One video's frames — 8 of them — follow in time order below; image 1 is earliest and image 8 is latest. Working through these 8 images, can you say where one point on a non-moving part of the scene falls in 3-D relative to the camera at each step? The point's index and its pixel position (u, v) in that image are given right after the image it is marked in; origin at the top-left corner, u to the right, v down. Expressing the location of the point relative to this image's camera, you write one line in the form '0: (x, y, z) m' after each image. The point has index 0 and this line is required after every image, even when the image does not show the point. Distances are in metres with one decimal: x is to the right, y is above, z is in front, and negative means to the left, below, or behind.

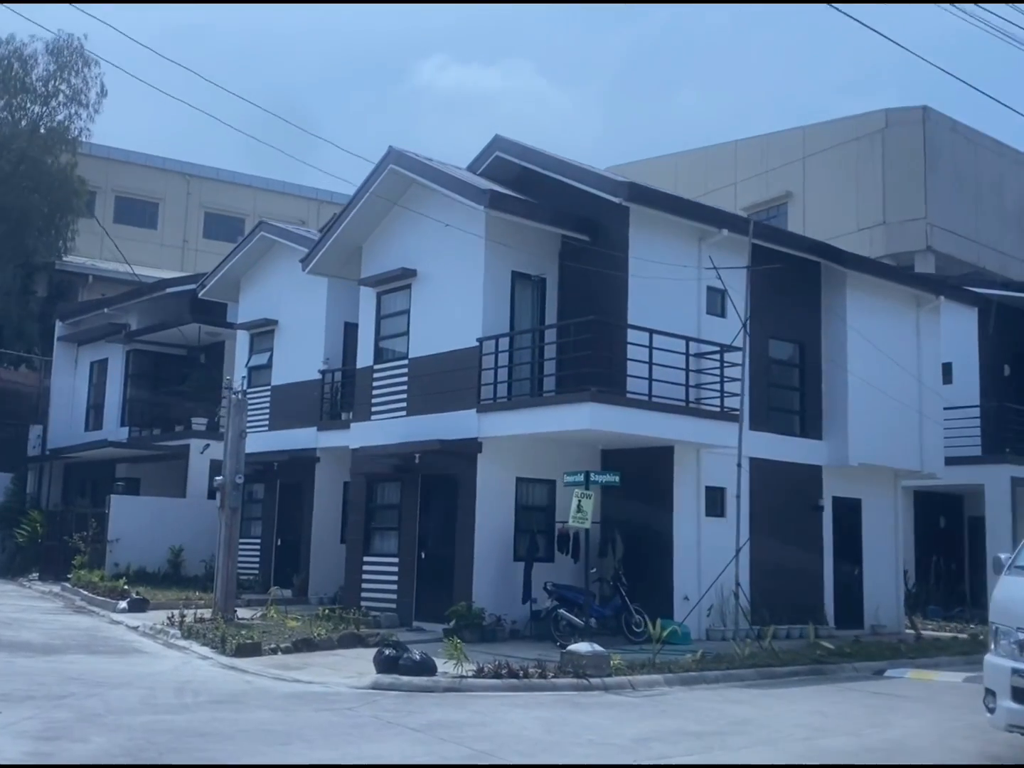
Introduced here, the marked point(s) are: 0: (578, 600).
0: (+1.1, -3.5, +18.3) m
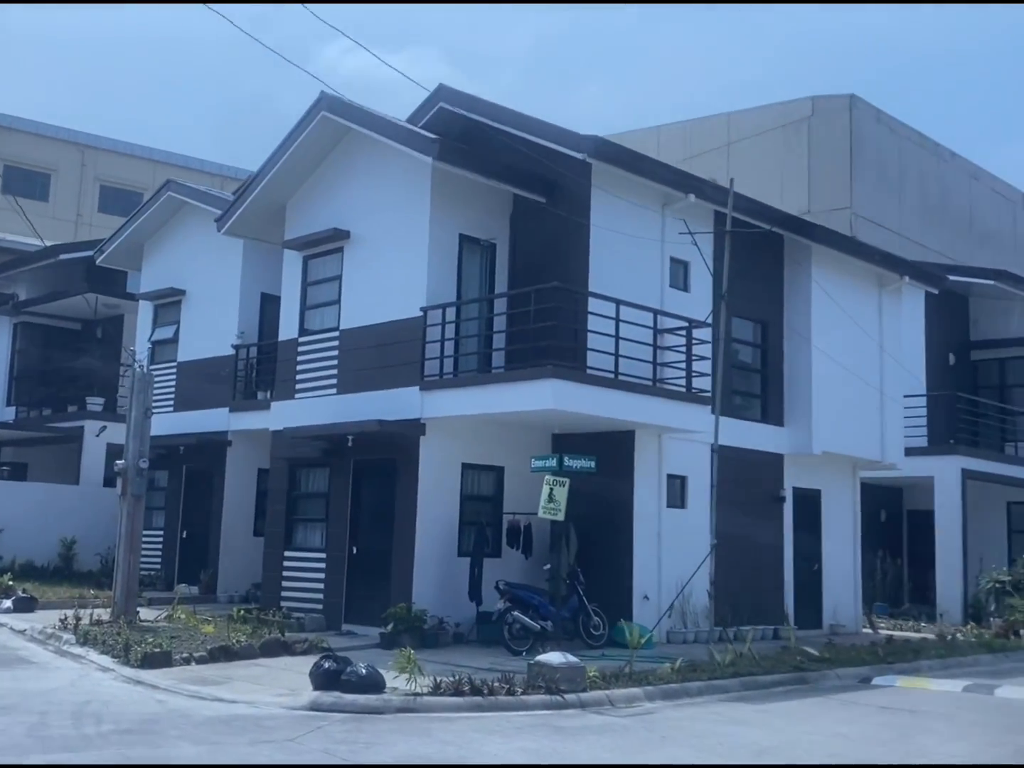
0: (+0.3, -3.1, +16.3) m
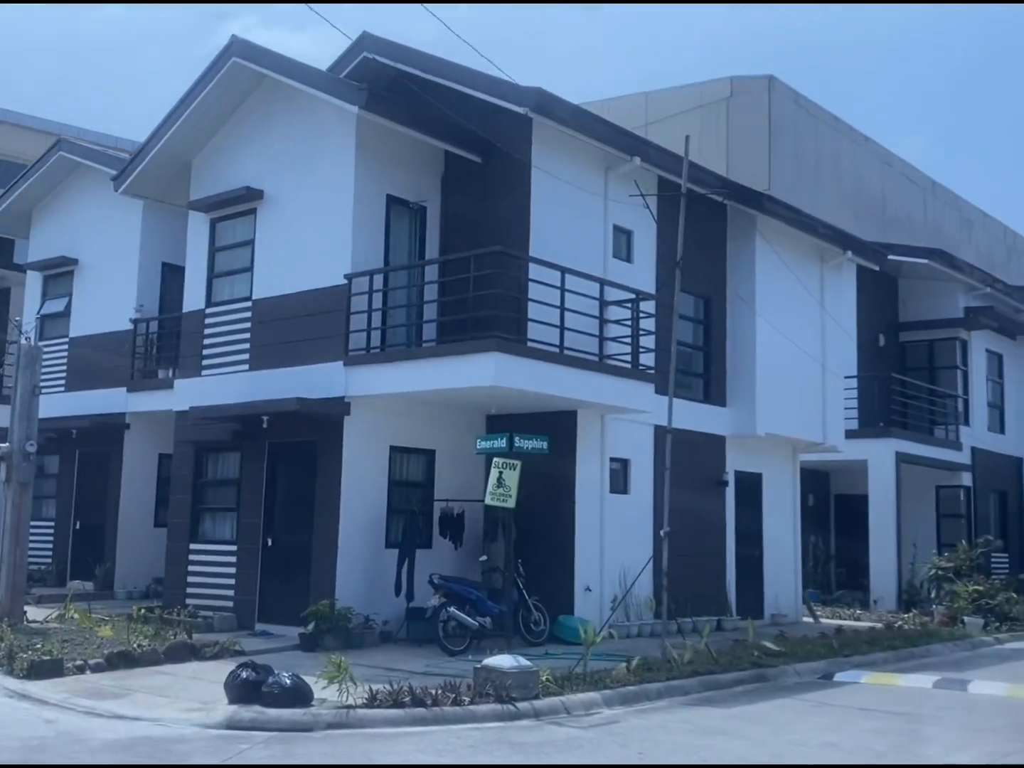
0: (-0.5, -2.8, +14.9) m
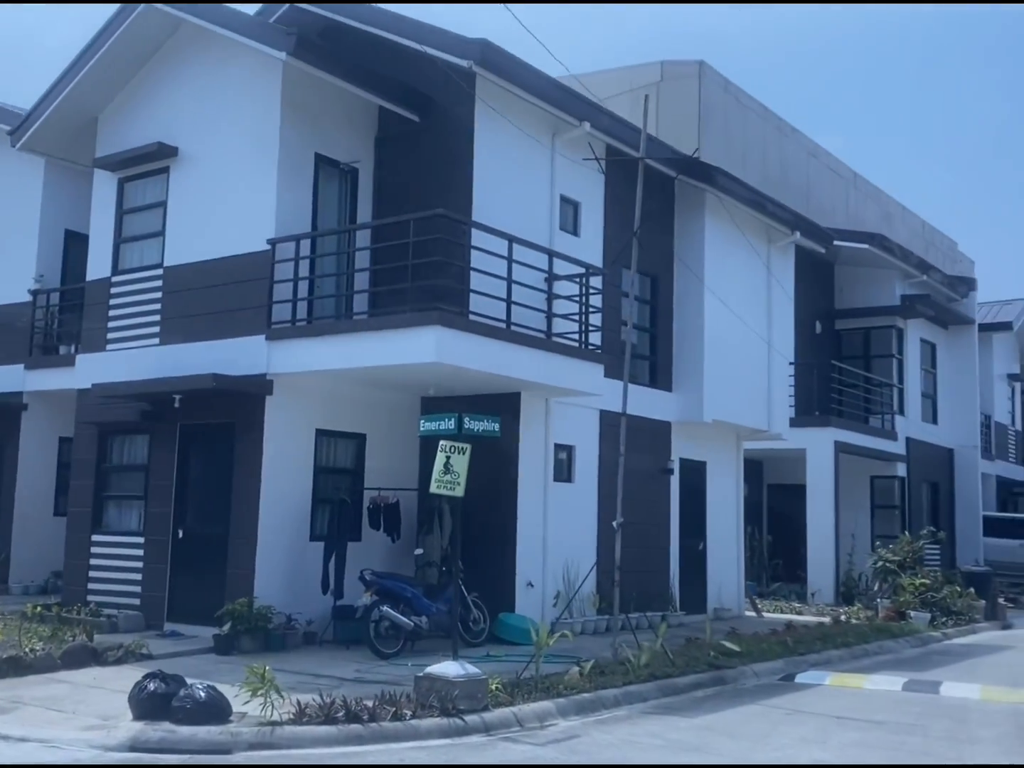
0: (-1.3, -2.5, +13.6) m
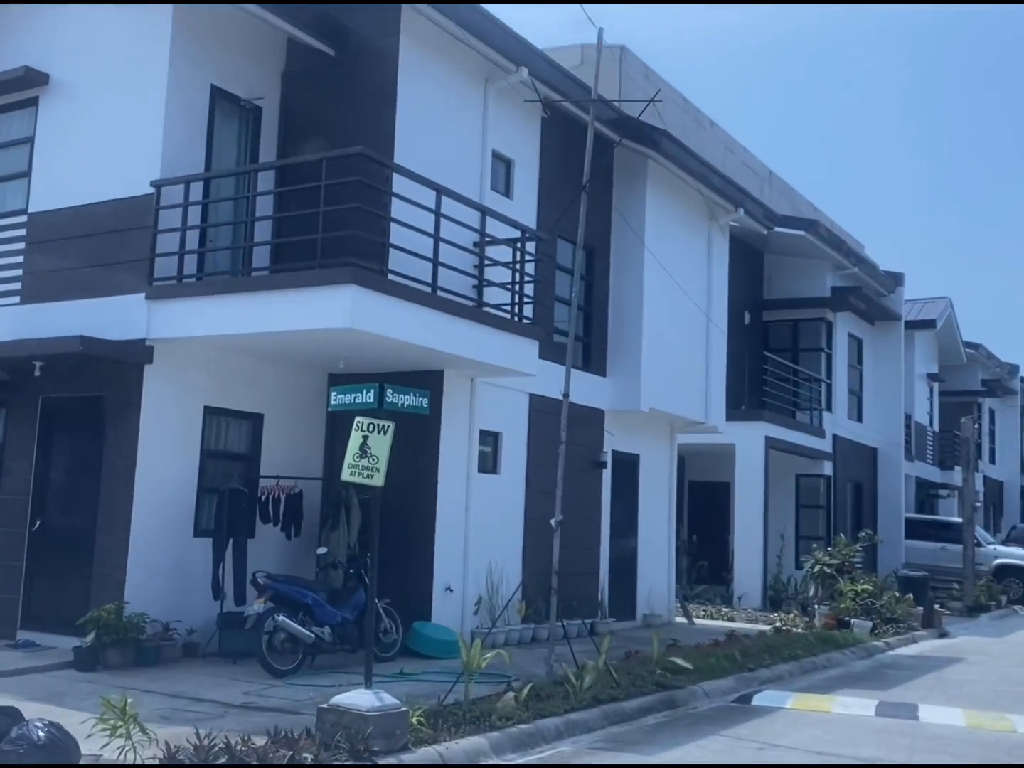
0: (-2.1, -2.2, +11.6) m
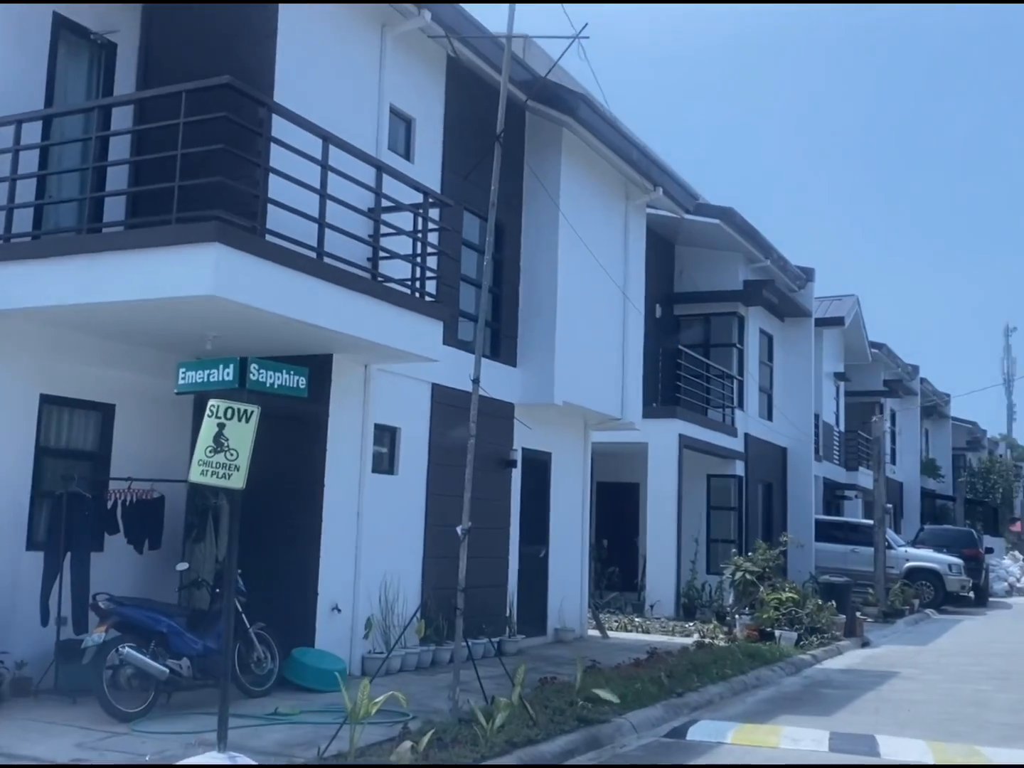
0: (-3.0, -2.1, +9.6) m
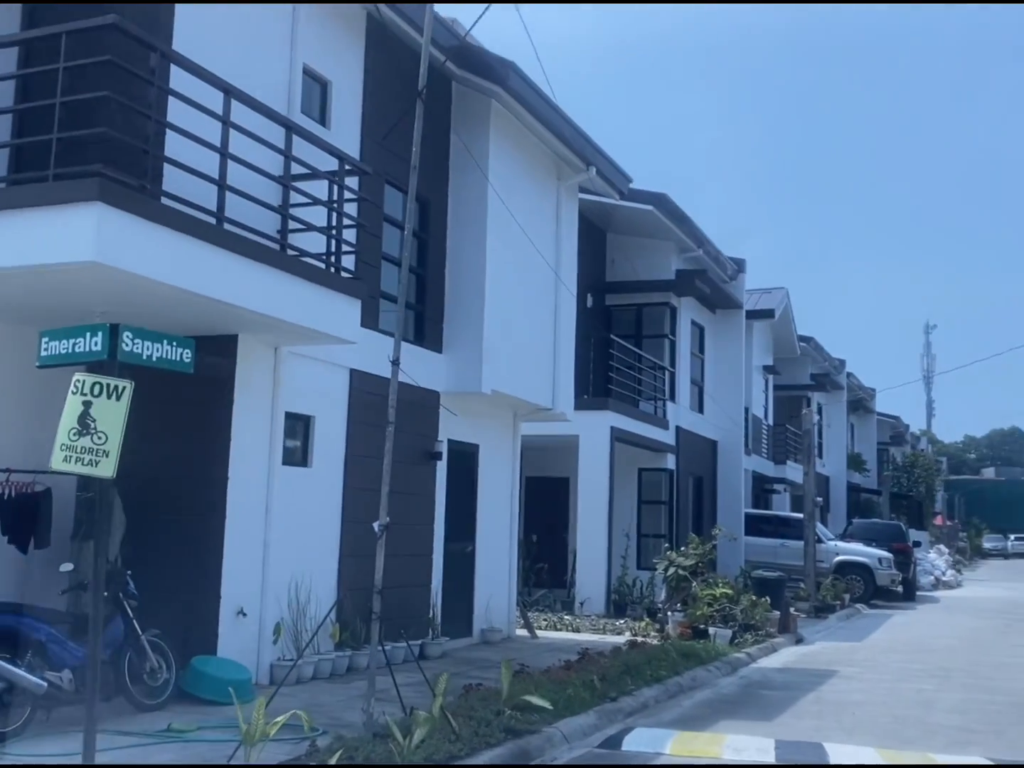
0: (-3.6, -1.9, +8.6) m
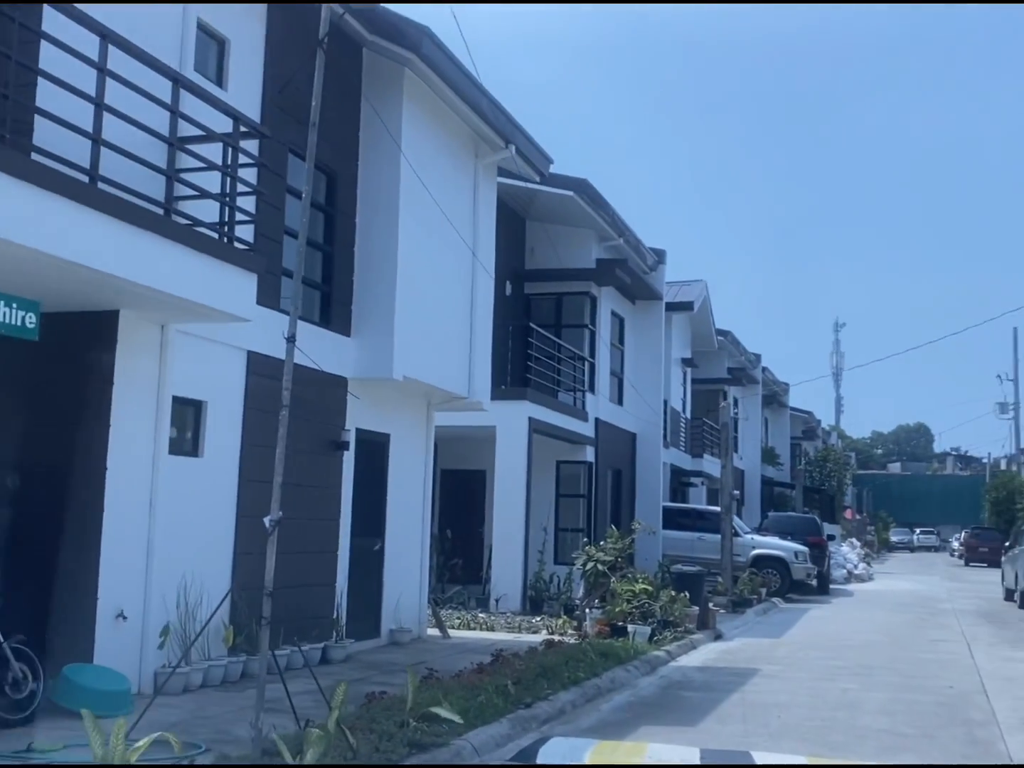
0: (-4.2, -1.7, +7.5) m
